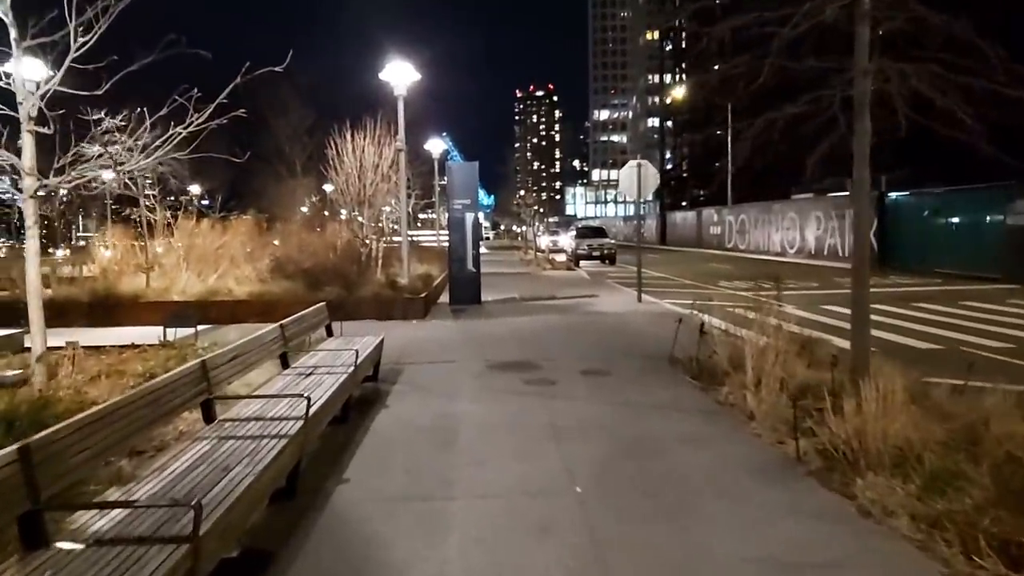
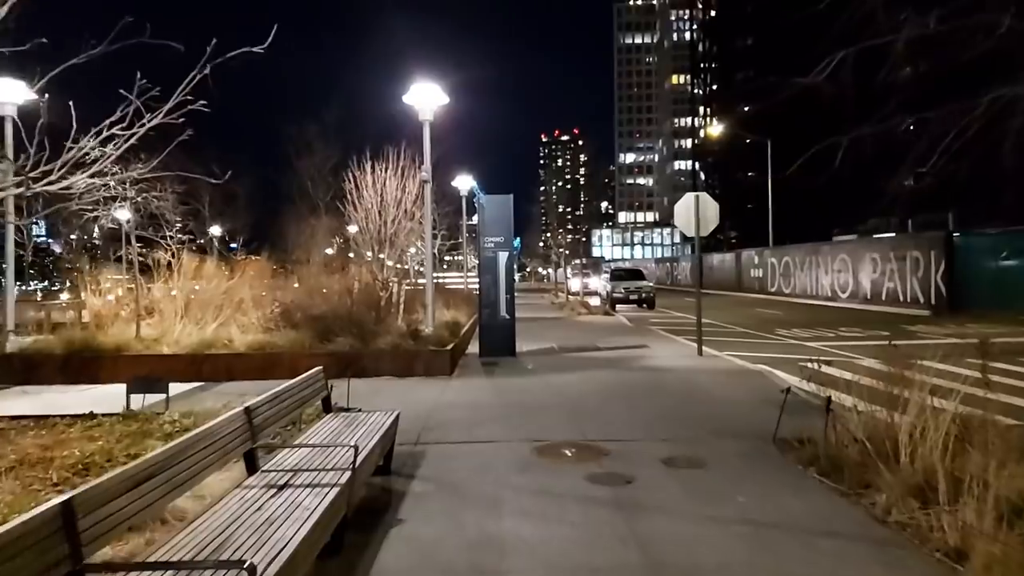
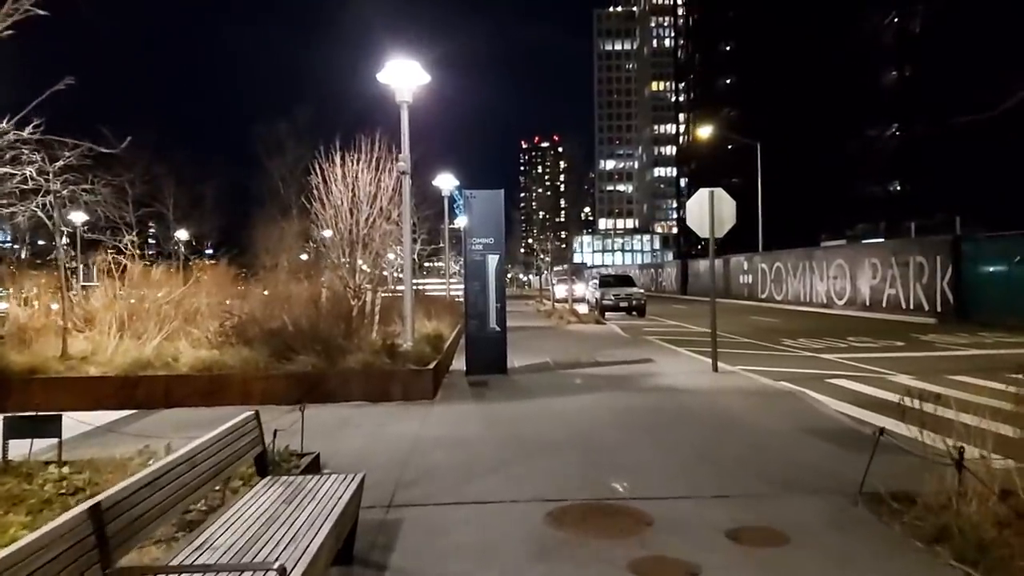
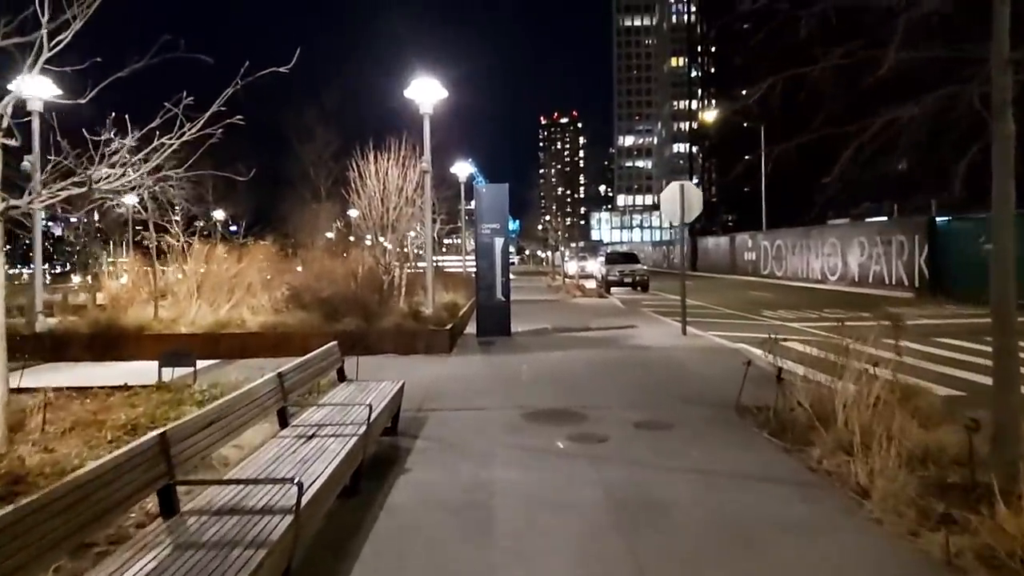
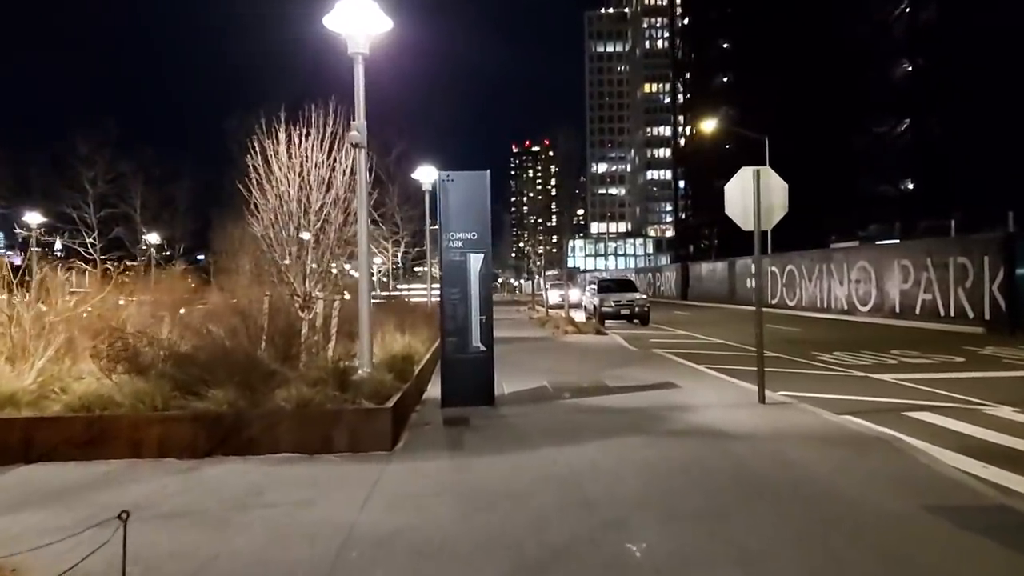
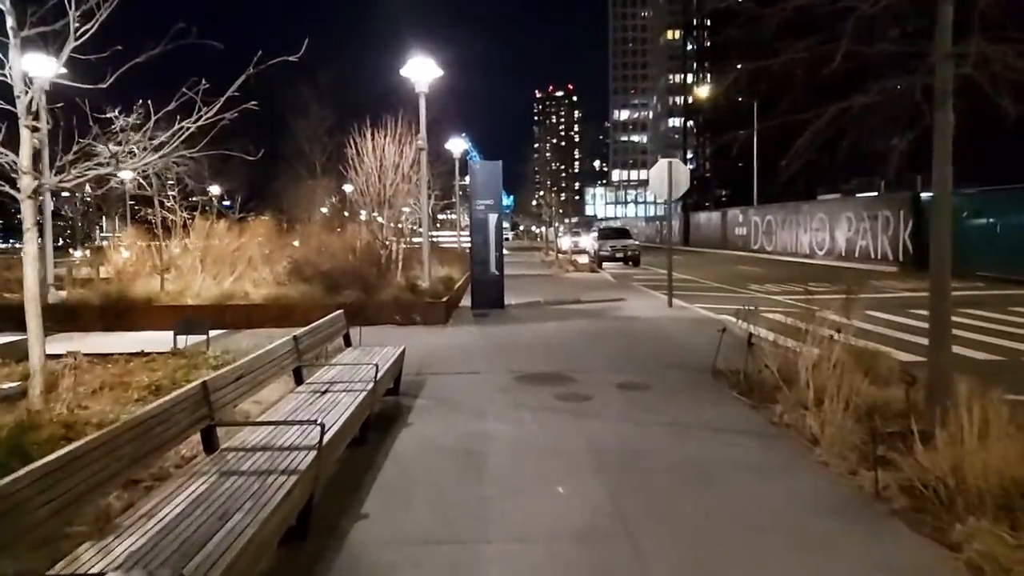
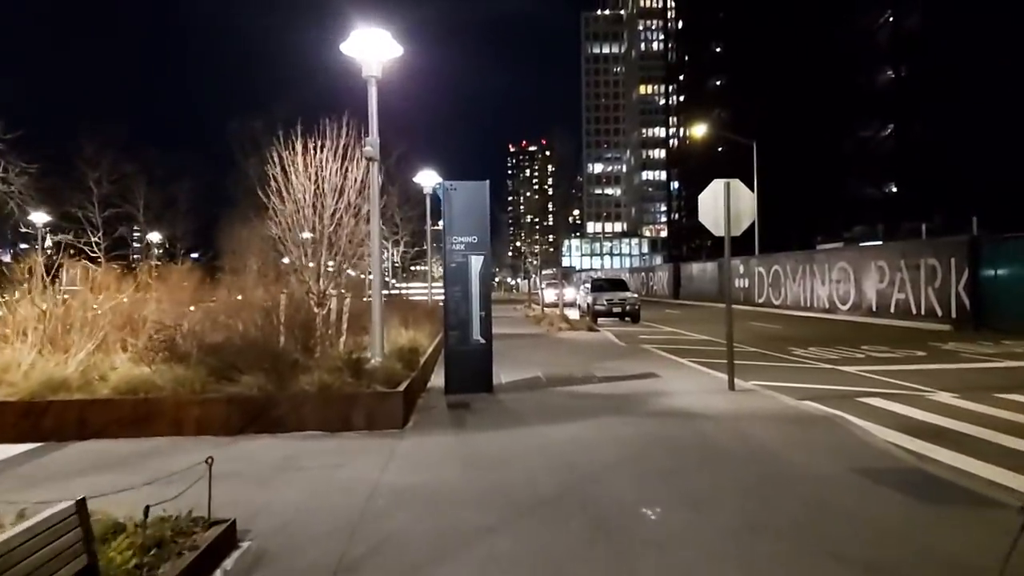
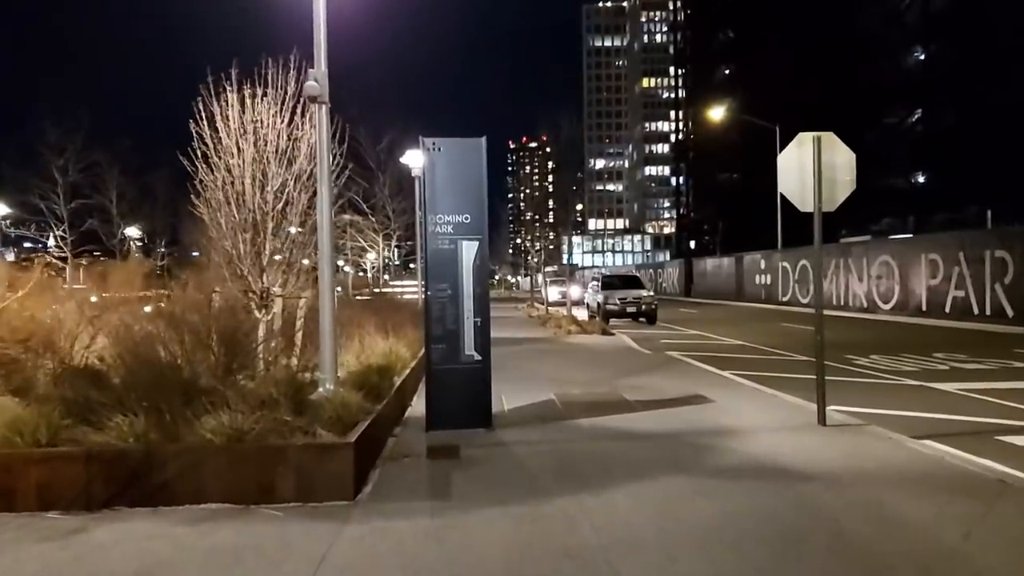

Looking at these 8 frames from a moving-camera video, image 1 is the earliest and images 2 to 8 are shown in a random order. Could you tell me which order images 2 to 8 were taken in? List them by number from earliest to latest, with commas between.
6, 4, 2, 3, 7, 5, 8
